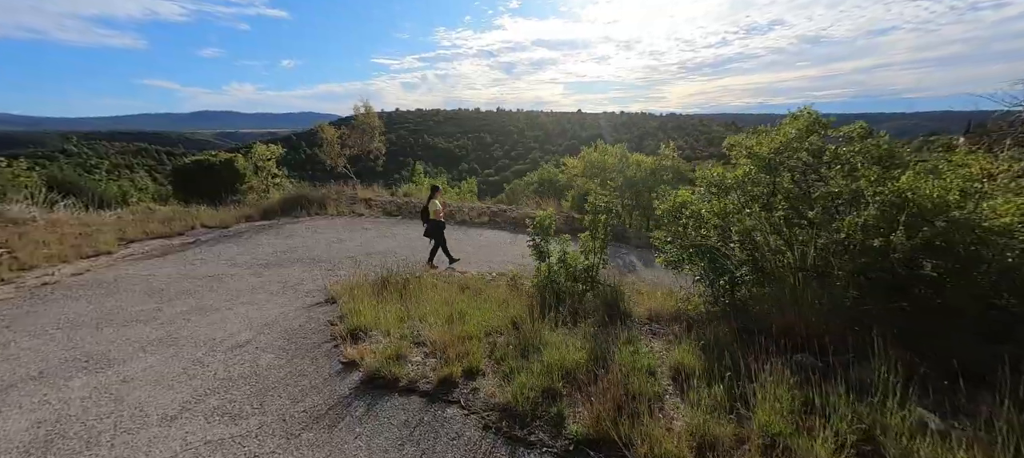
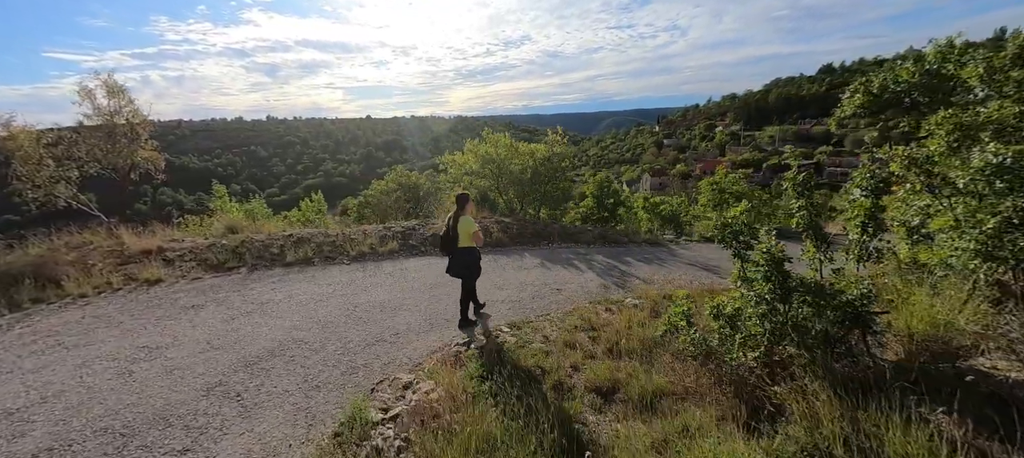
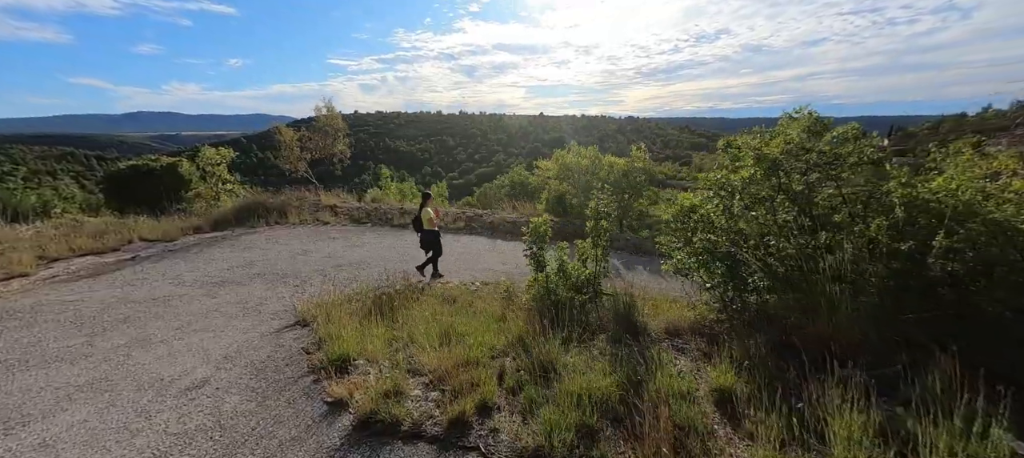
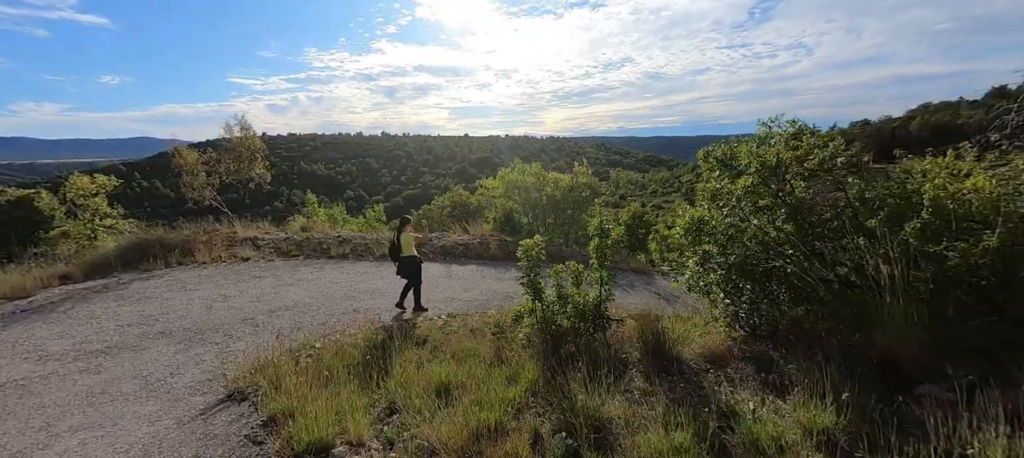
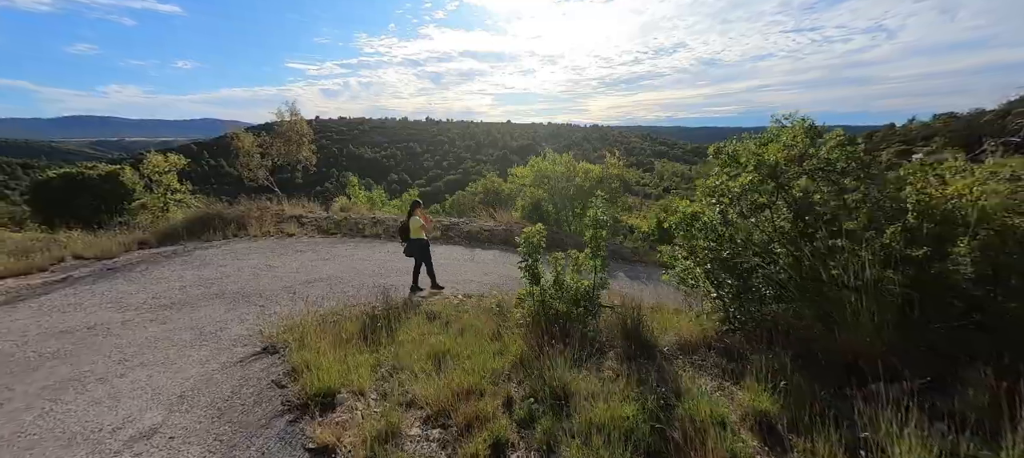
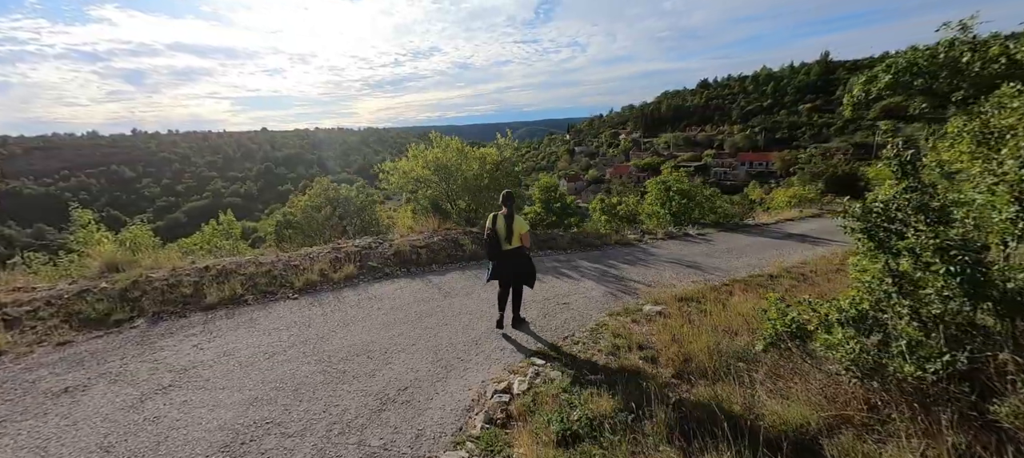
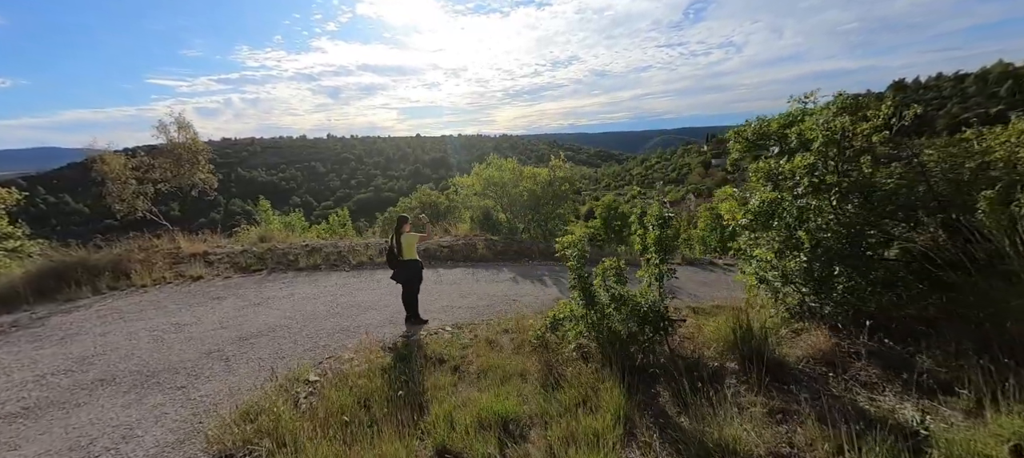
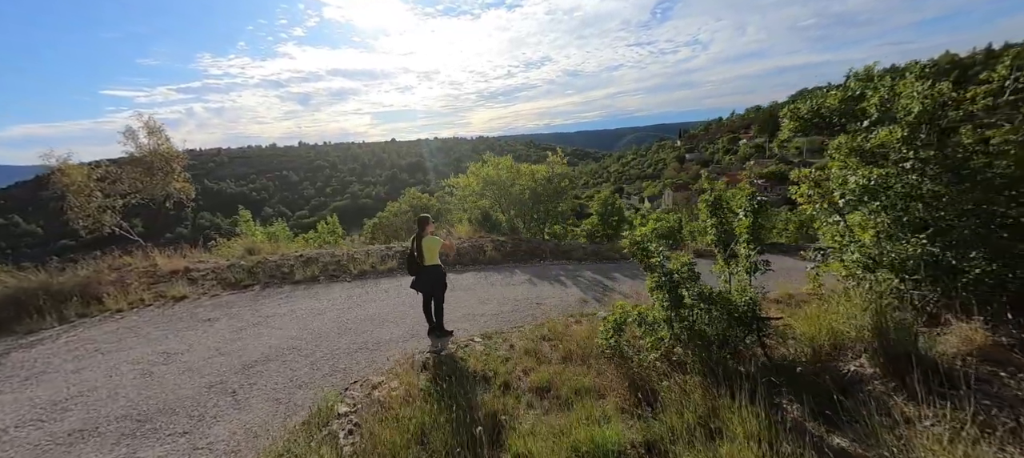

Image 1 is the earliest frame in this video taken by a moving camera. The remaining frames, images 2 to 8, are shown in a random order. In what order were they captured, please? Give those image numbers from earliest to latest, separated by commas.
3, 5, 4, 7, 8, 2, 6
